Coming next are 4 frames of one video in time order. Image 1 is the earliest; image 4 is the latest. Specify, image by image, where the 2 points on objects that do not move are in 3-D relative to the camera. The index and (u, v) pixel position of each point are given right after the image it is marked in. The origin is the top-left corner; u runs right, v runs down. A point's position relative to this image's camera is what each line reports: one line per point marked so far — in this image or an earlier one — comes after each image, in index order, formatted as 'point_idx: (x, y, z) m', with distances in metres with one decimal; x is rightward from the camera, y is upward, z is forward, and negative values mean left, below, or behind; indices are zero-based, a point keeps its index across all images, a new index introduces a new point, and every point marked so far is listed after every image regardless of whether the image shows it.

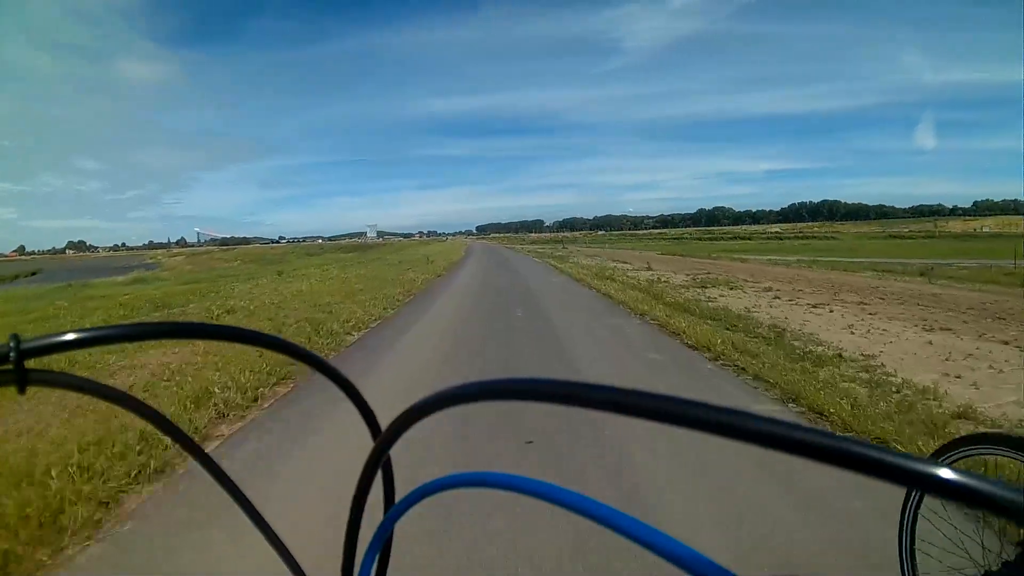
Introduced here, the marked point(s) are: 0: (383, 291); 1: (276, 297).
0: (-3.3, -0.1, +15.0) m
1: (-5.4, -0.3, +13.7) m
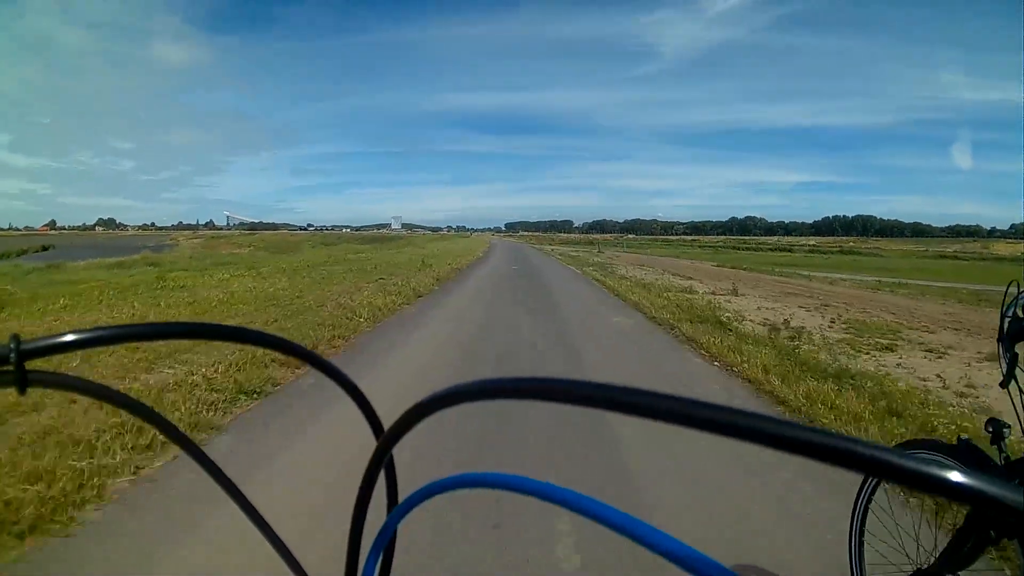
0: (-2.7, 0.0, +14.5) m
1: (-4.8, 0.0, +13.2) m
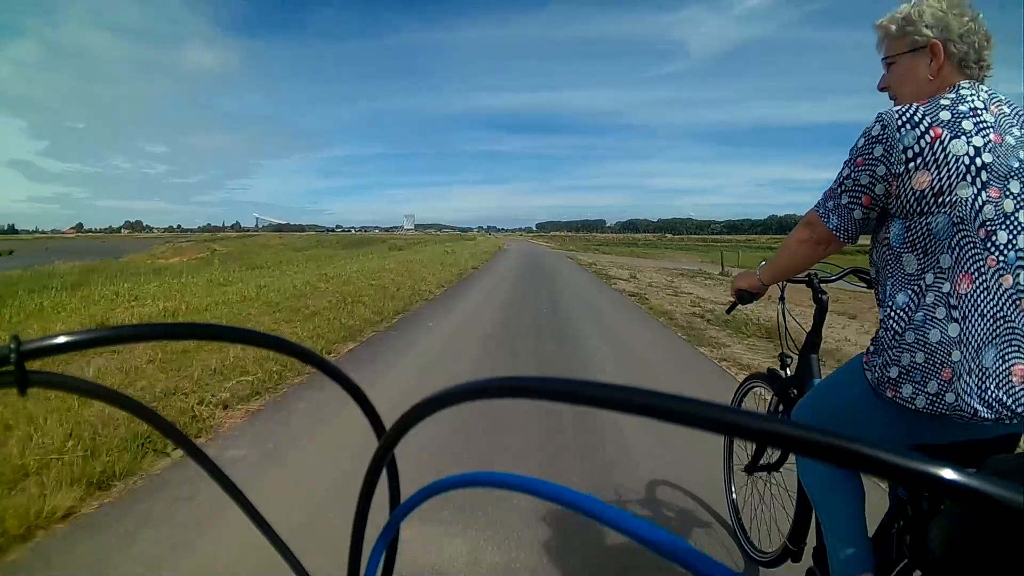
0: (-2.4, +0.2, +16.3) m
1: (-4.6, +0.1, +15.1) m
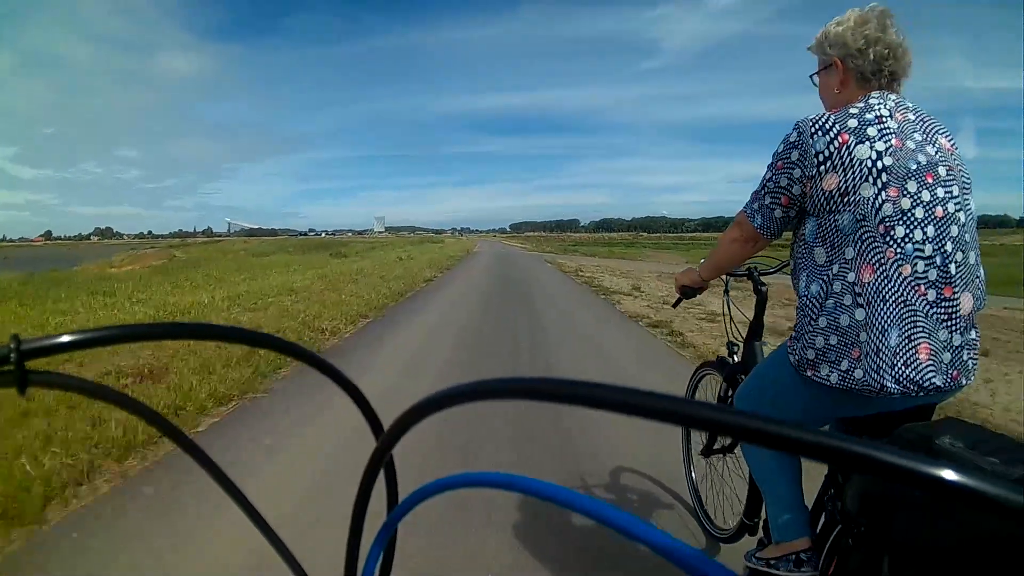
0: (-3.0, +0.1, +16.4) m
1: (-5.2, 0.0, +15.2) m
